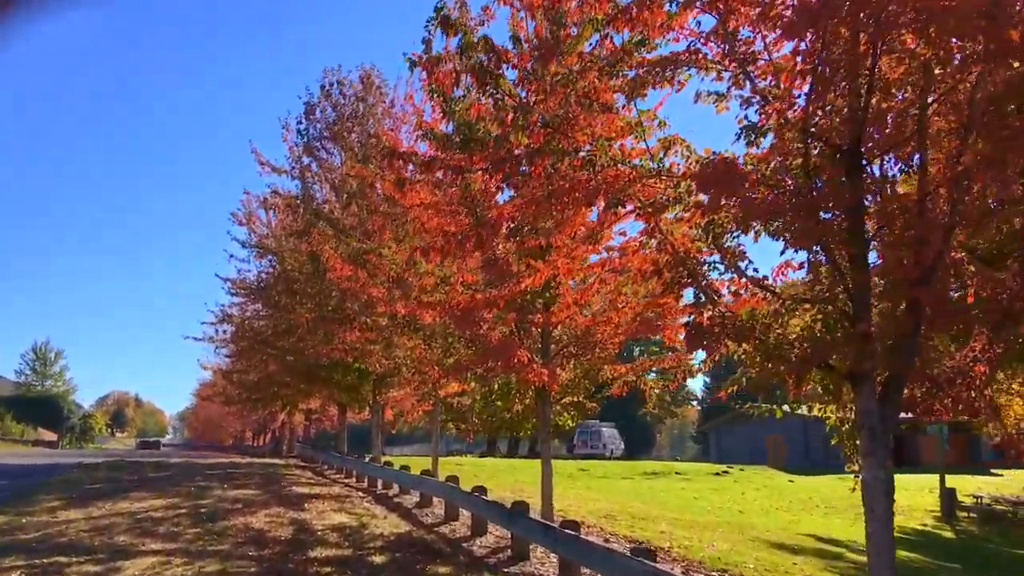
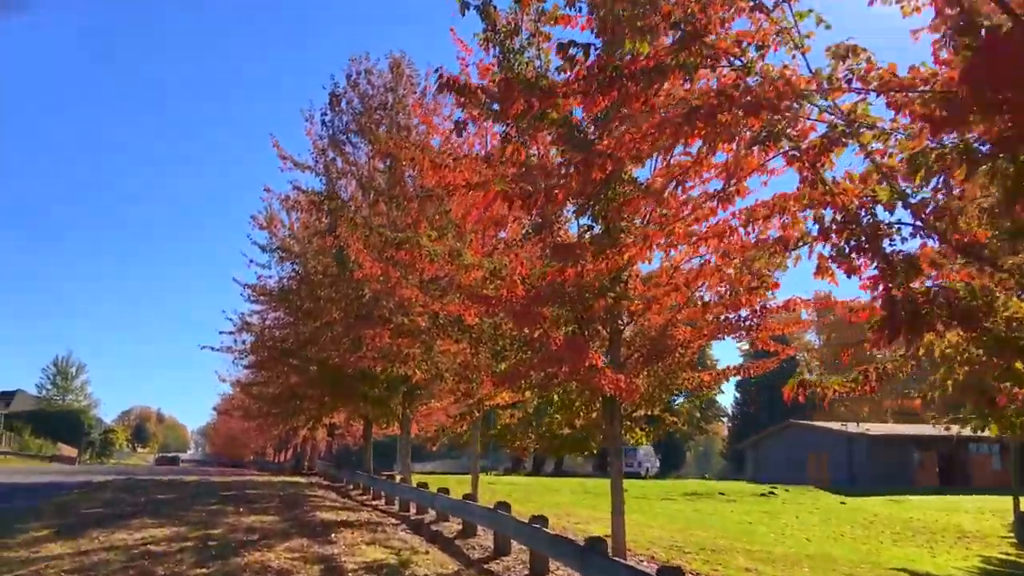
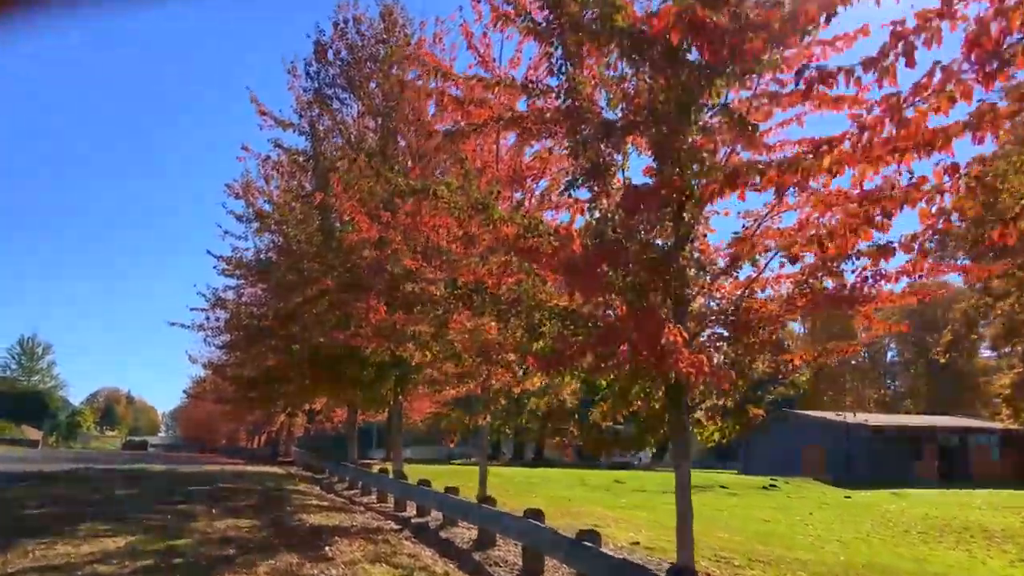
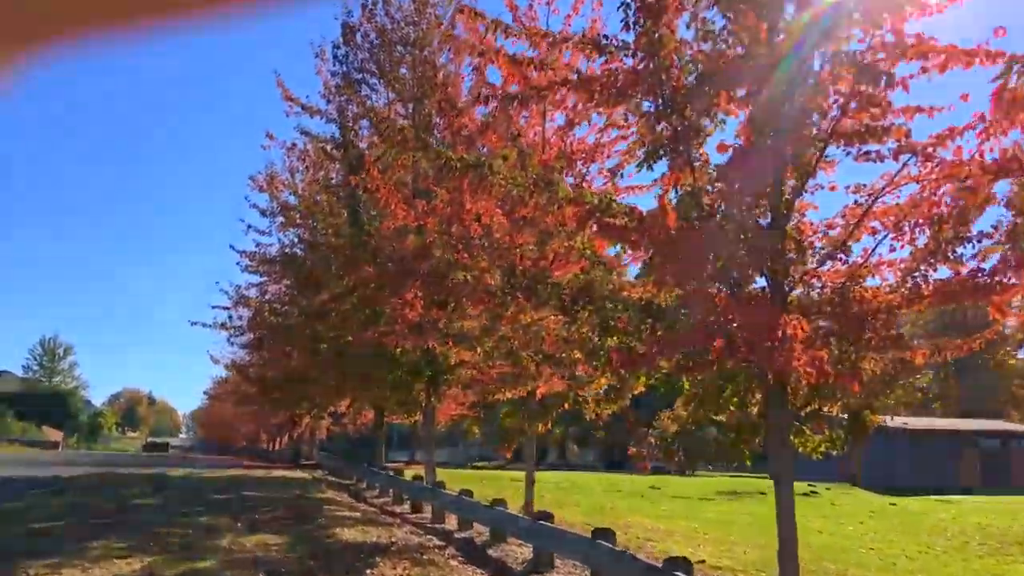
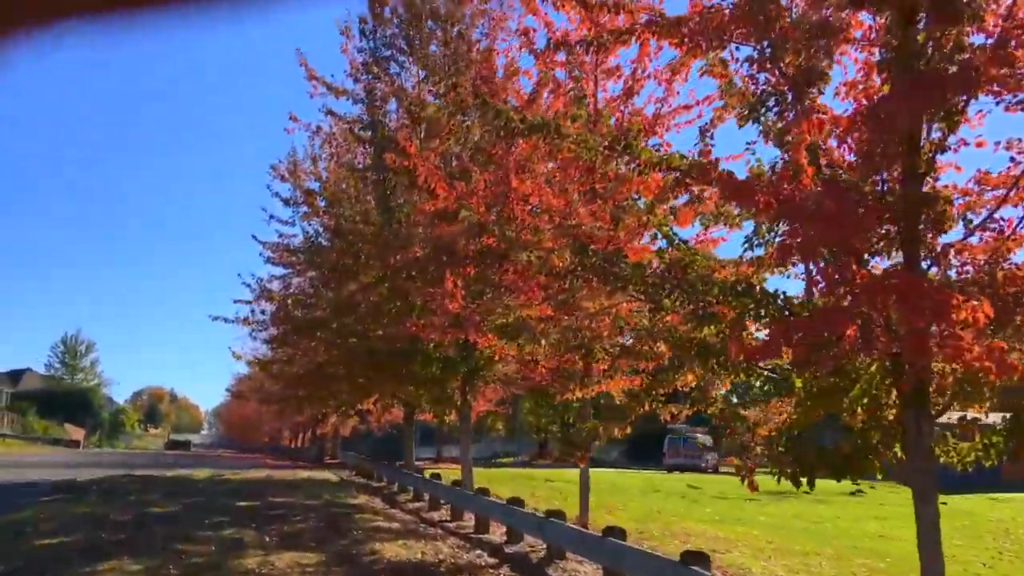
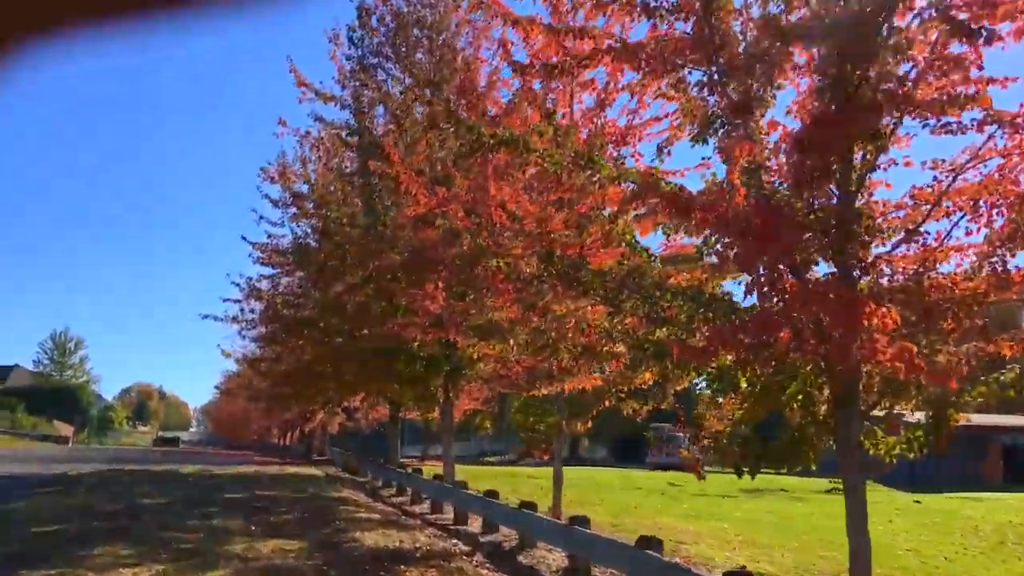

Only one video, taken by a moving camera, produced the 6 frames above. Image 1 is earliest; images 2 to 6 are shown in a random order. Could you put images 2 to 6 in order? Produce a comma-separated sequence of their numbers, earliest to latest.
2, 3, 4, 6, 5
